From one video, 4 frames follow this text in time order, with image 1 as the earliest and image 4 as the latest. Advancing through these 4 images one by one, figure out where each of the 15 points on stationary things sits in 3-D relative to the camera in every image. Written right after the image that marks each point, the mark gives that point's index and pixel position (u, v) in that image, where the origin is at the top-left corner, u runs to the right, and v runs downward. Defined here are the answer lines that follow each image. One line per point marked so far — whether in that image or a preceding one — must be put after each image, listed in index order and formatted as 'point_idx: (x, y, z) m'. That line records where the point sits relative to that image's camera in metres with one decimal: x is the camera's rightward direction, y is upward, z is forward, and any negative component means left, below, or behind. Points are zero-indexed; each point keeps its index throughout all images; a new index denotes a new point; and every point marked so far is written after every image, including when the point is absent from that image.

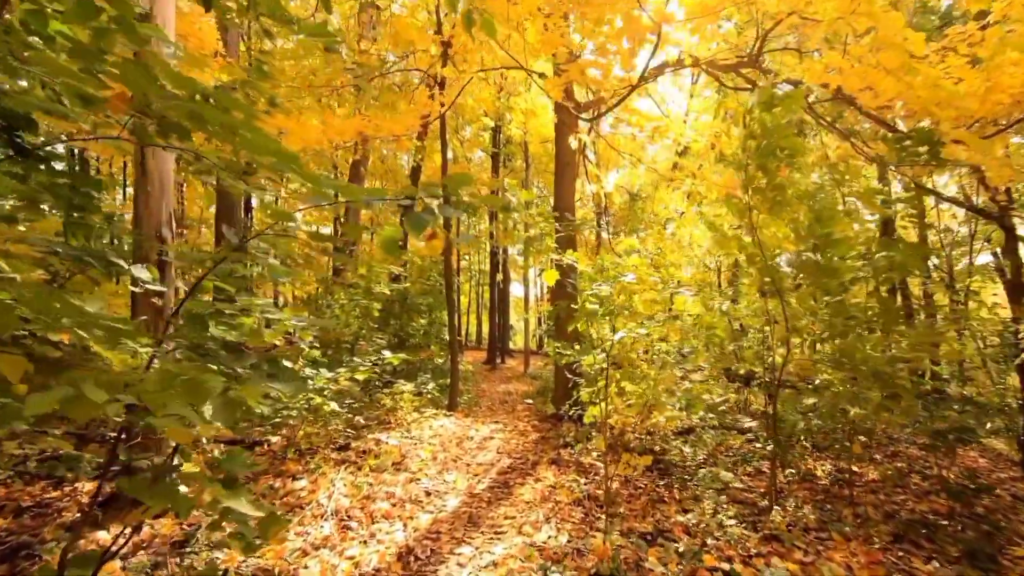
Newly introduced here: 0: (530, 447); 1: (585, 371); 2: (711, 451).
0: (+0.2, -1.6, +5.5) m
1: (+0.8, -0.9, +5.7) m
2: (+1.8, -1.4, +4.9) m
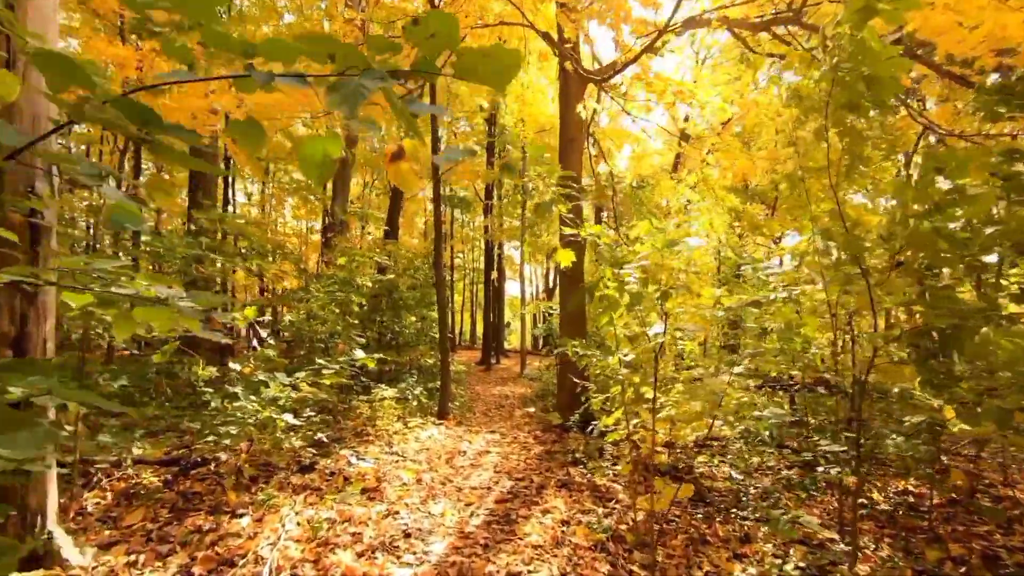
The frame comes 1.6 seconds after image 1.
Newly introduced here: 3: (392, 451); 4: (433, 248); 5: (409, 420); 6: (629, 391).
0: (+0.2, -1.5, +4.6) m
1: (+0.8, -0.8, +4.9) m
2: (+1.8, -1.4, +4.1) m
3: (-1.0, -1.4, +4.6) m
4: (-1.2, +0.6, +8.2) m
5: (-1.1, -1.4, +5.7) m
6: (+0.8, -0.7, +3.9) m
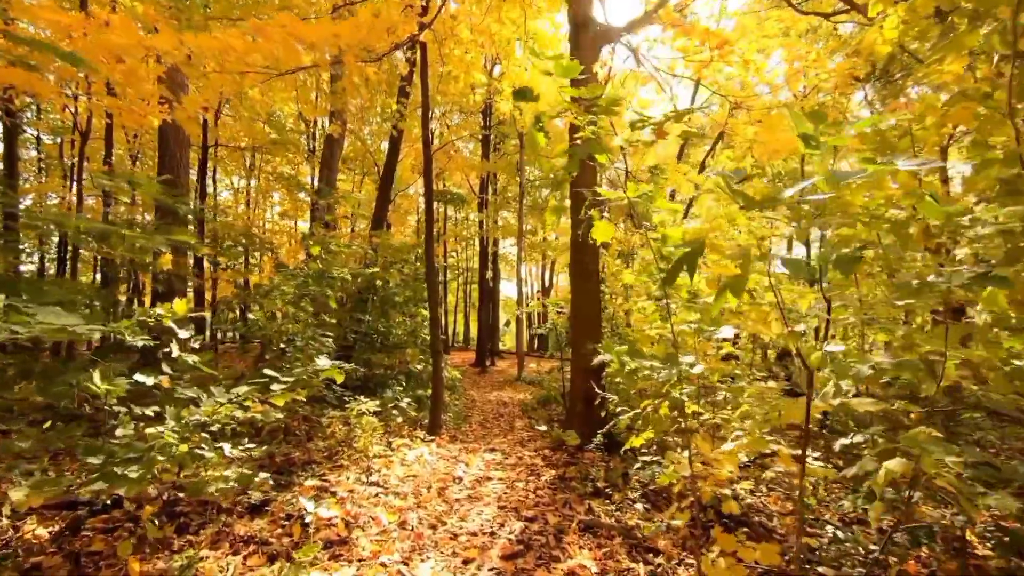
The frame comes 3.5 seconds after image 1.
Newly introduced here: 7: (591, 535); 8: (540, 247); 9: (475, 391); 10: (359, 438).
0: (+0.2, -1.4, +3.8) m
1: (+0.8, -0.7, +4.0) m
2: (+1.8, -1.3, +3.2) m
3: (-0.9, -1.3, +3.7) m
4: (-1.2, +0.6, +7.3) m
5: (-1.0, -1.3, +4.8) m
6: (+0.9, -0.7, +3.1) m
7: (+0.4, -1.4, +3.1) m
8: (+0.8, +1.1, +15.5) m
9: (-0.8, -2.1, +11.1) m
10: (-1.2, -1.2, +4.3) m
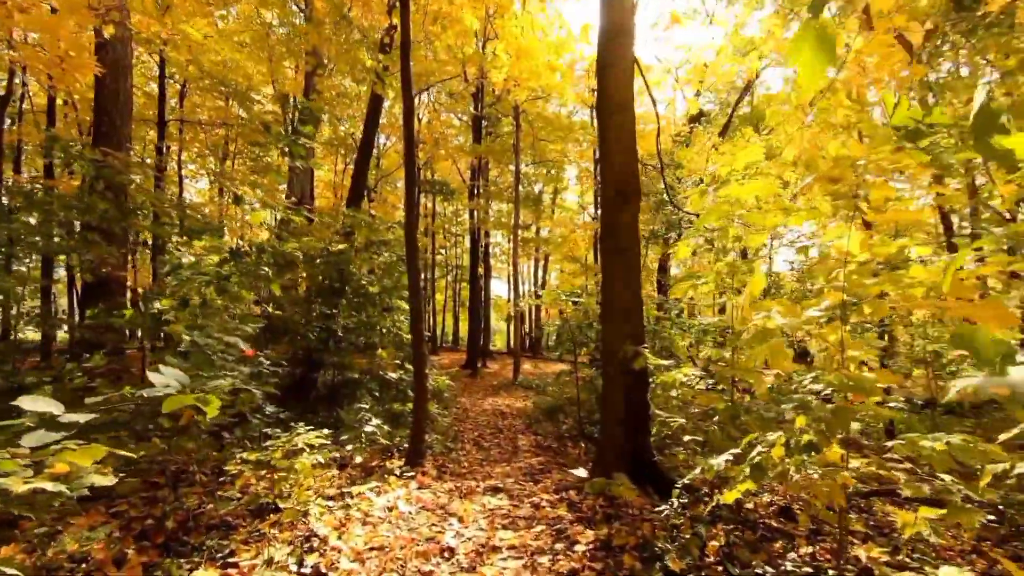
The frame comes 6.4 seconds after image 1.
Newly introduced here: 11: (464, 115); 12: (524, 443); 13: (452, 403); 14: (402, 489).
0: (+0.3, -1.3, +2.4) m
1: (+0.9, -0.6, +2.6) m
2: (+1.9, -1.1, +1.8) m
3: (-0.8, -1.1, +2.3) m
4: (-1.1, +0.8, +5.9) m
5: (-1.0, -1.2, +3.4) m
6: (+1.0, -0.5, +1.7) m
7: (+0.6, -1.2, +1.7) m
8: (+0.6, +1.3, +14.1) m
9: (-0.8, -1.9, +9.7) m
10: (-1.1, -1.0, +2.9) m
11: (-1.3, +4.8, +15.2) m
12: (+0.1, -1.7, +5.9) m
13: (-0.9, -1.7, +8.1) m
14: (-0.7, -1.3, +3.6) m
